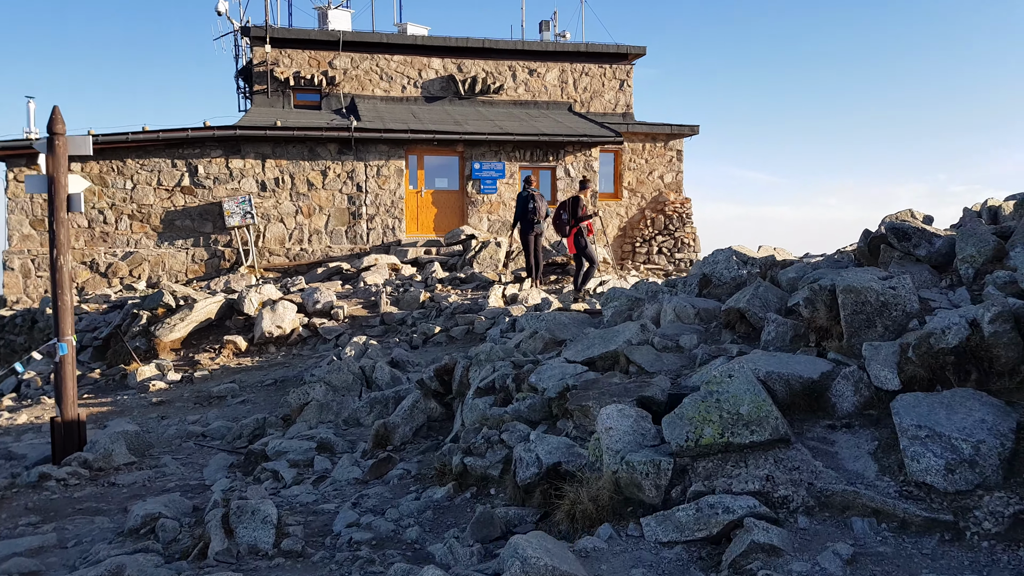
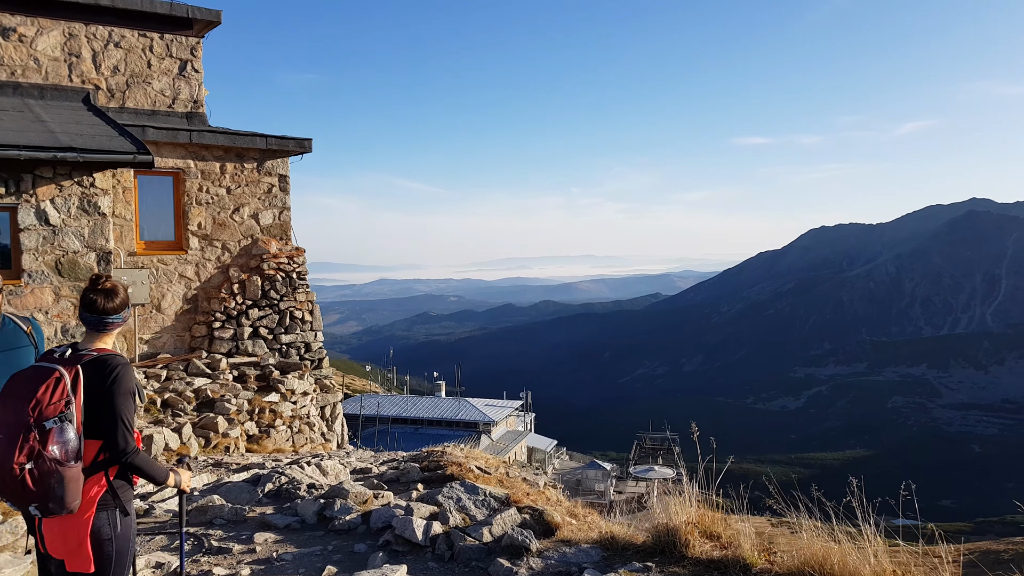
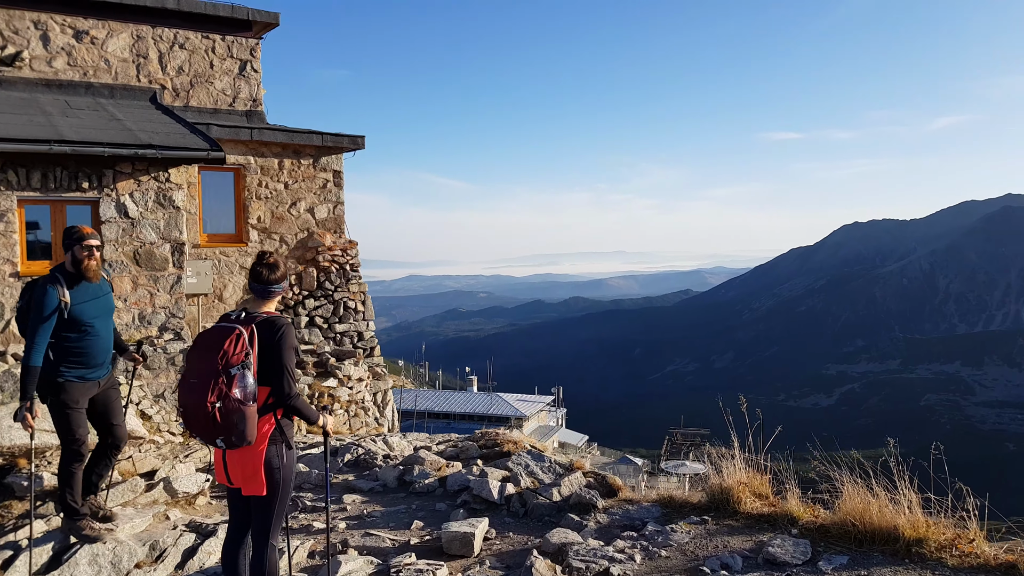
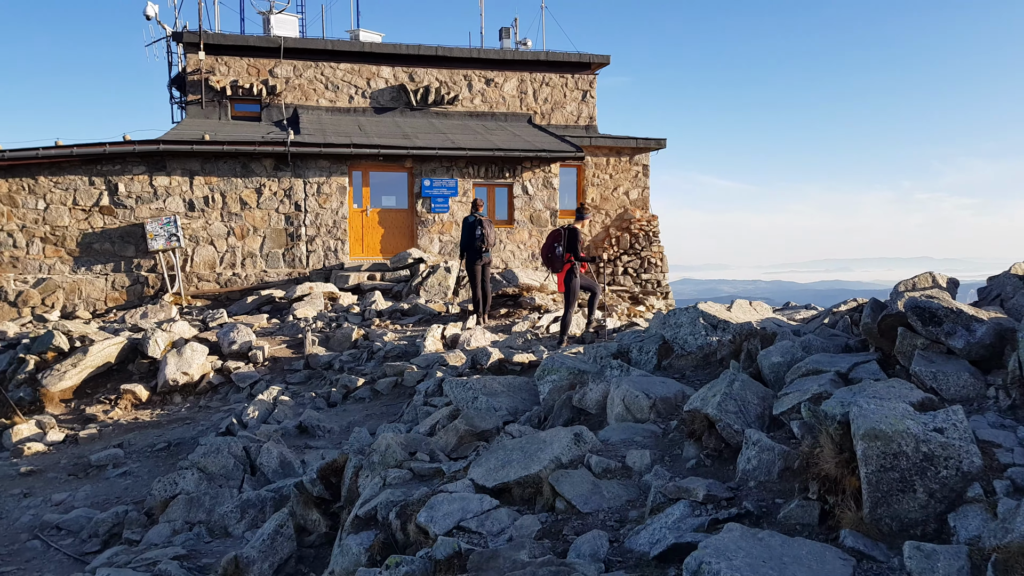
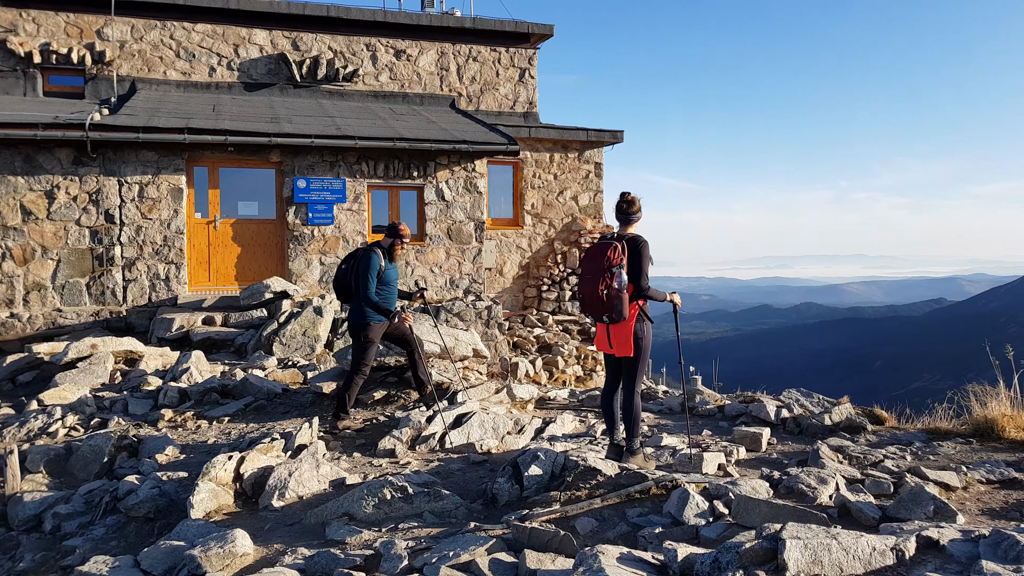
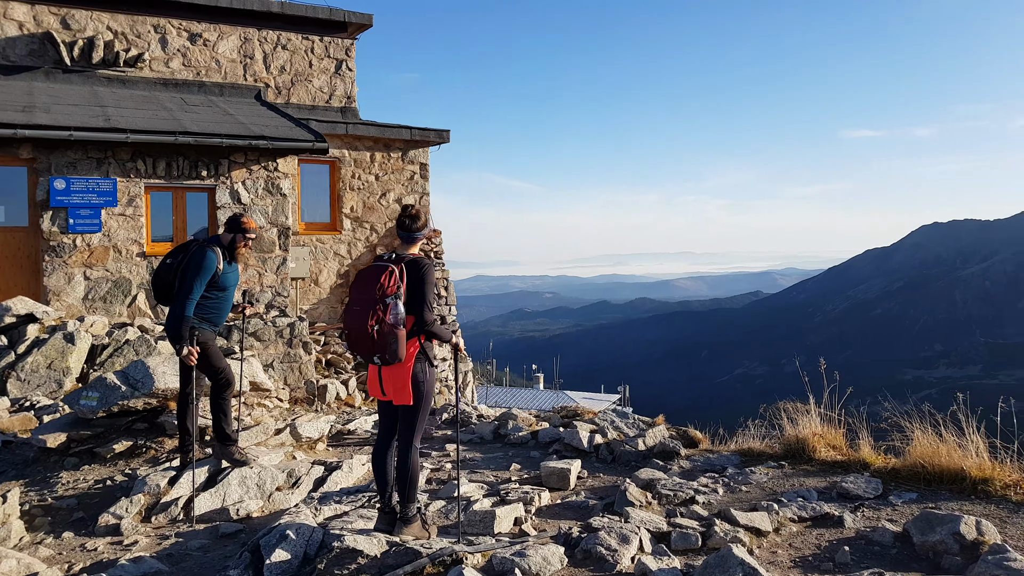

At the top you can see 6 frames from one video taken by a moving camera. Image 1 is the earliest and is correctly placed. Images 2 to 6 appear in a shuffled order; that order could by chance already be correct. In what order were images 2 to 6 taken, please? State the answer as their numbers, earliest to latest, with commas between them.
4, 5, 6, 3, 2
